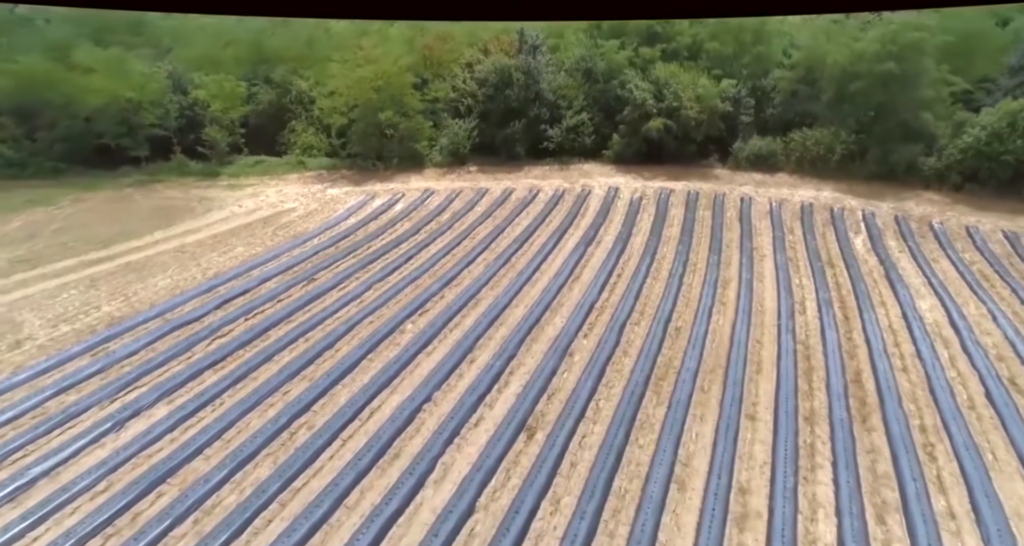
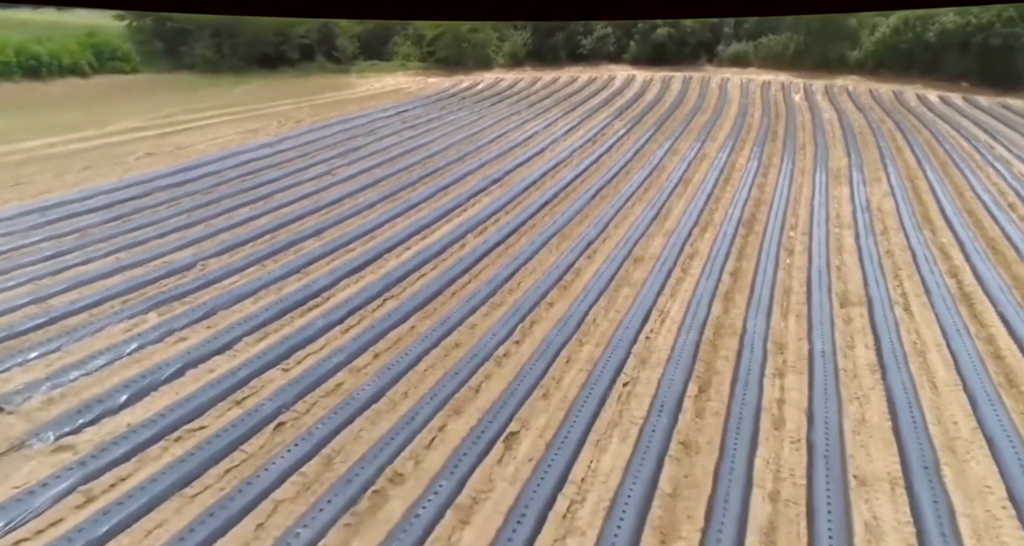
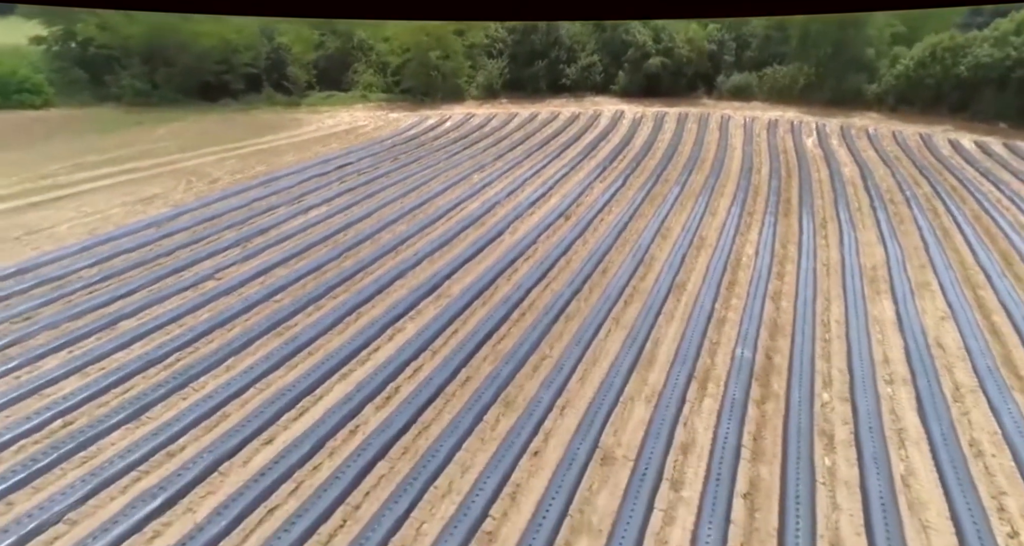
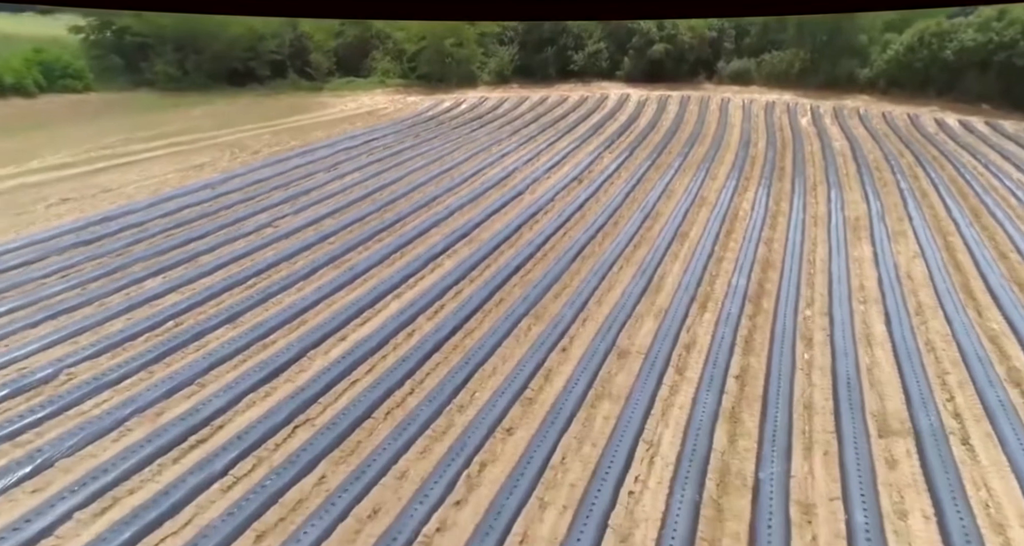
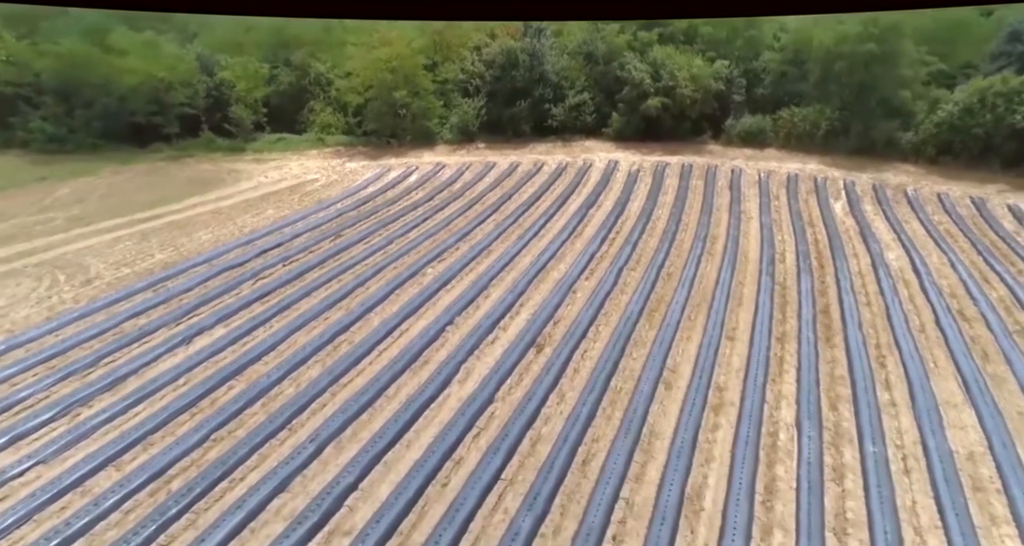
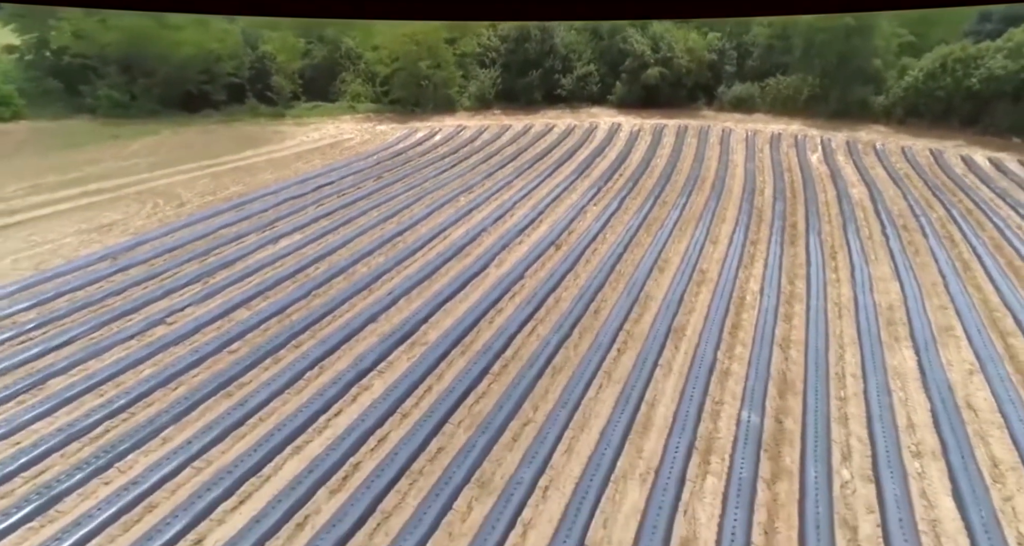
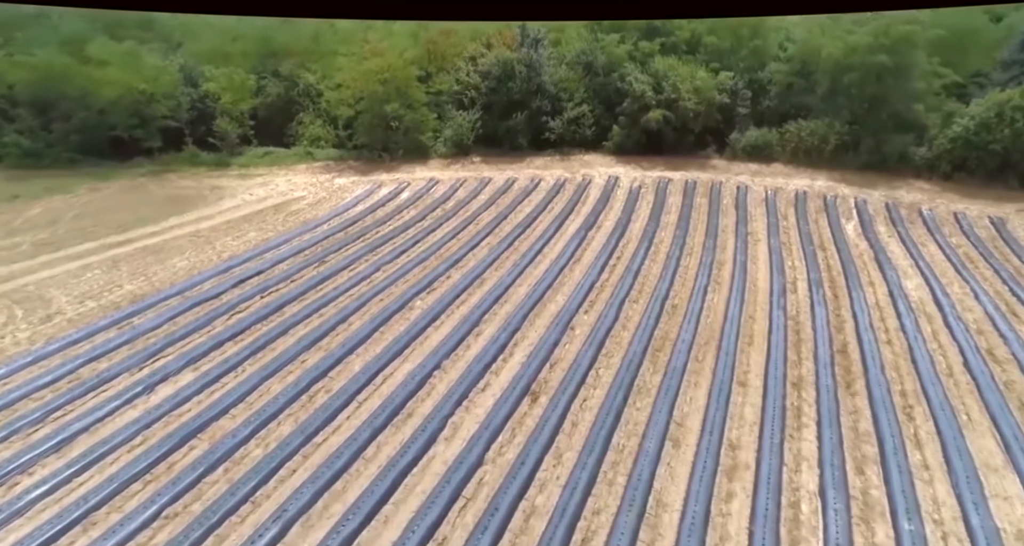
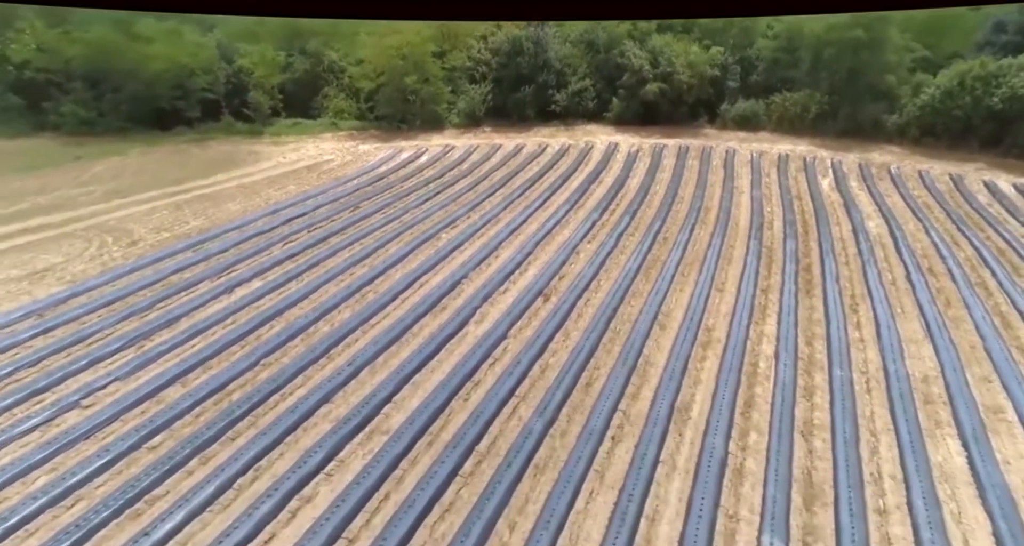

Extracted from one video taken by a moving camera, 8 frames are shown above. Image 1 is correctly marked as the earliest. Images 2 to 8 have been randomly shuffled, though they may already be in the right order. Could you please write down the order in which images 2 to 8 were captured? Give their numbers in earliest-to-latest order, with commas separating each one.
7, 5, 8, 6, 3, 4, 2
